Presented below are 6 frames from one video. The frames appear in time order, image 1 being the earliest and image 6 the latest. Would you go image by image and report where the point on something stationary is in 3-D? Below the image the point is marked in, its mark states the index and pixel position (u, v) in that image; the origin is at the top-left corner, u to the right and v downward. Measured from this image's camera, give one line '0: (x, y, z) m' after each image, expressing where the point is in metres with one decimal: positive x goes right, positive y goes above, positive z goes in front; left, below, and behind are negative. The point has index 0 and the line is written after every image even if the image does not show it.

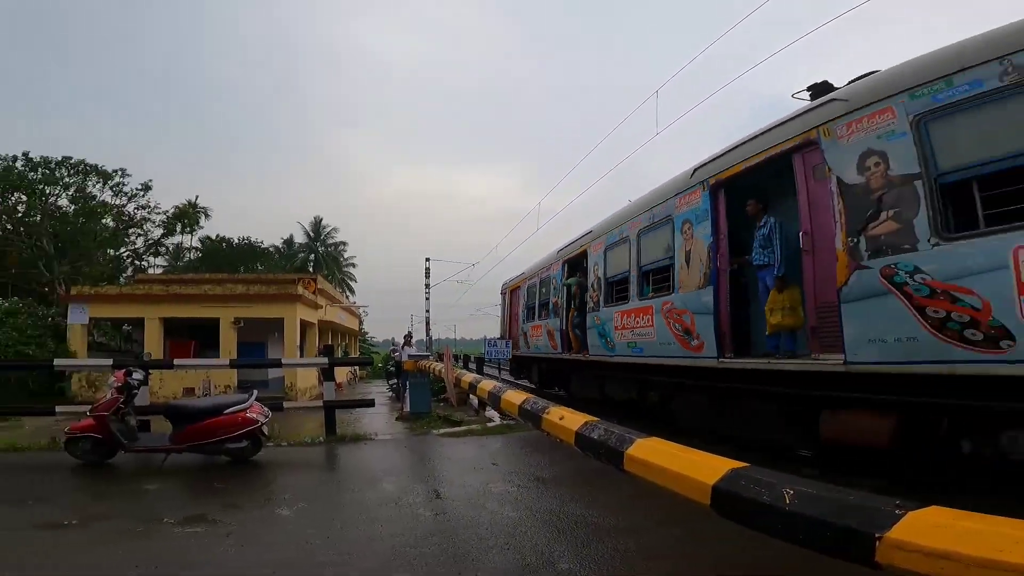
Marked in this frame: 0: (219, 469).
0: (-2.9, -1.9, +6.4) m
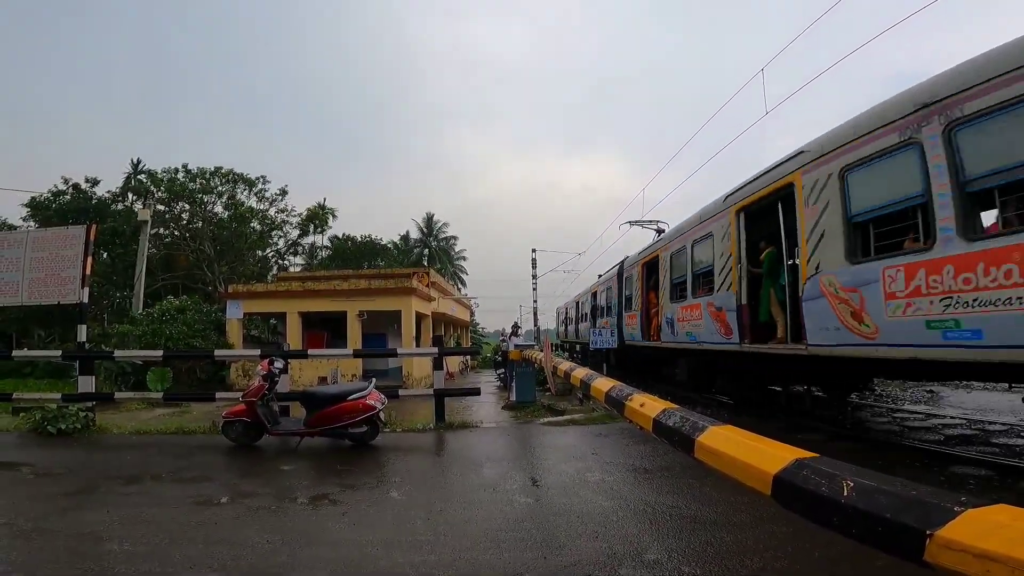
0: (-2.1, -2.1, +7.6) m
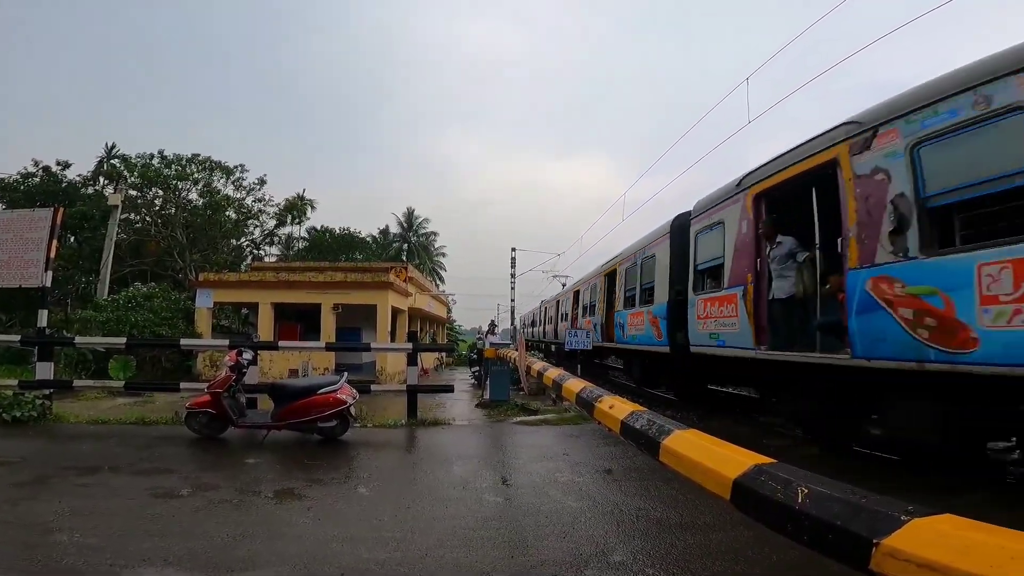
0: (-2.5, -2.0, +7.6) m
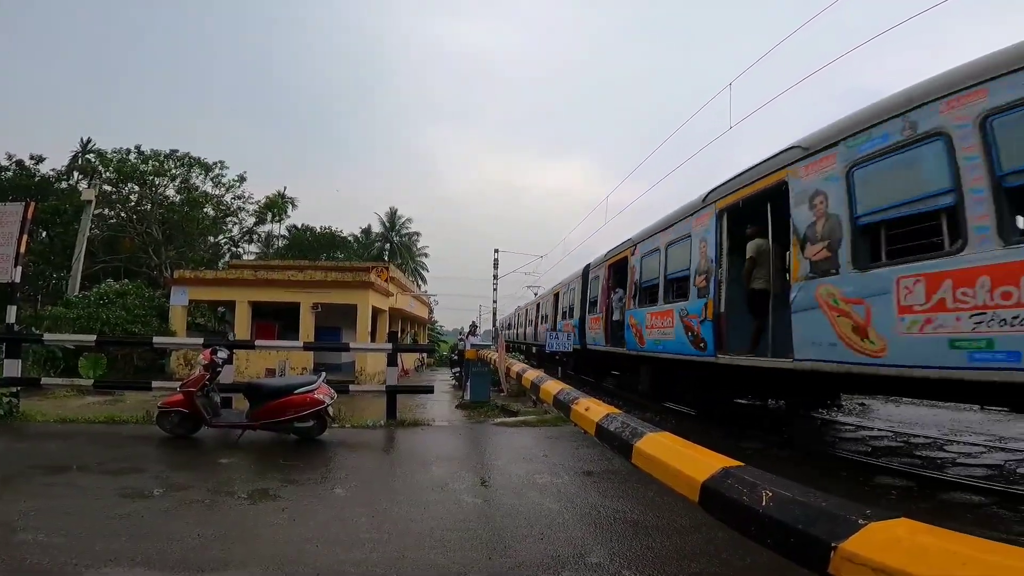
0: (-2.8, -2.0, +7.5) m
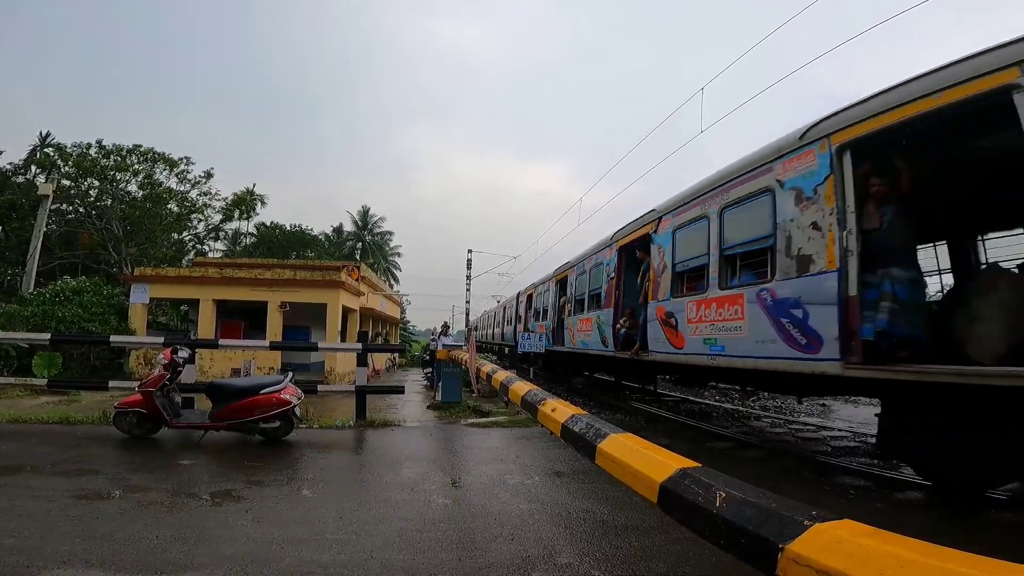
0: (-3.2, -2.0, +7.3) m
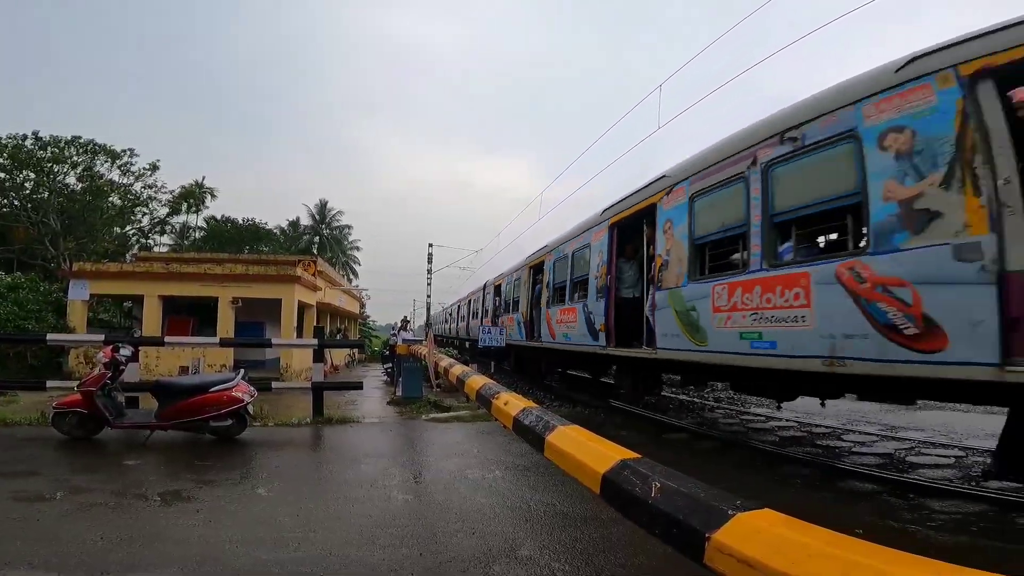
0: (-3.7, -1.9, +7.1) m
